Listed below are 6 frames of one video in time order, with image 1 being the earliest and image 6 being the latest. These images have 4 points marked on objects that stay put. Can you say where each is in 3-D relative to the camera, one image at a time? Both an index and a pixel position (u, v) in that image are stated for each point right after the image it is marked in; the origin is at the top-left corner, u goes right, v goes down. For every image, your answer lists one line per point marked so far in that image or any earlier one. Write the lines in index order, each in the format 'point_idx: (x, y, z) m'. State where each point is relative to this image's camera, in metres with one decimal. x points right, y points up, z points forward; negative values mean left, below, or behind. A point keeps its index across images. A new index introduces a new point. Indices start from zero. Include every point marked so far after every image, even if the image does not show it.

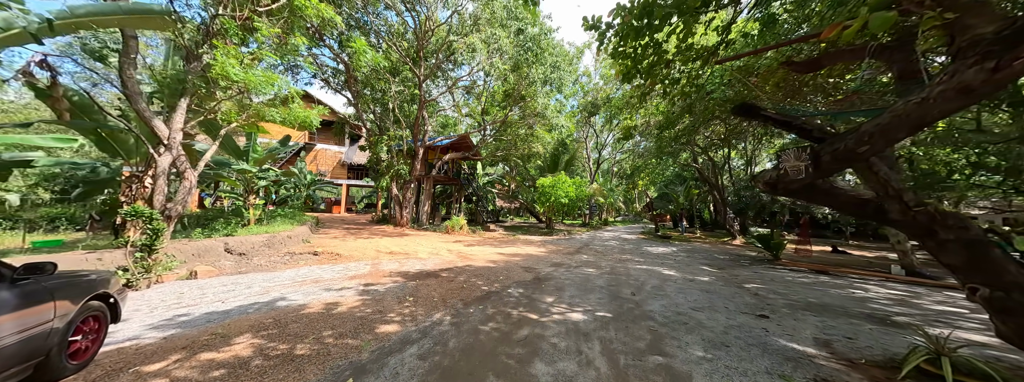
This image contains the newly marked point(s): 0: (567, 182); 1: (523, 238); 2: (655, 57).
0: (+3.3, +0.6, +15.8) m
1: (+0.5, -2.3, +13.1) m
2: (+1.9, +1.8, +3.6) m
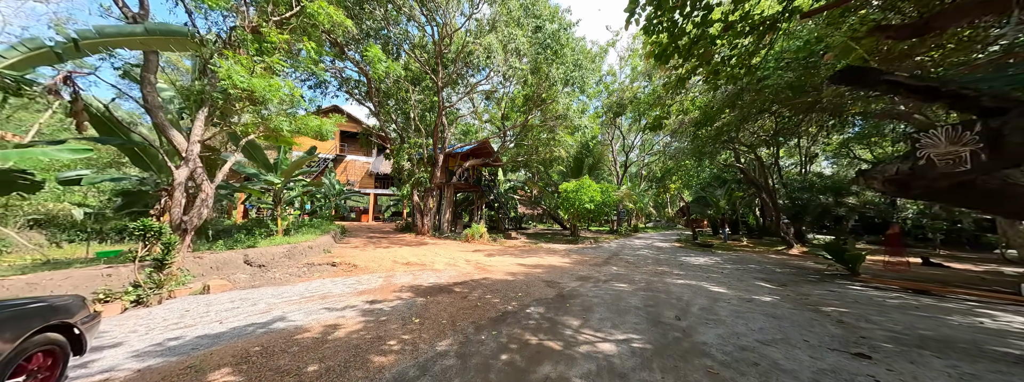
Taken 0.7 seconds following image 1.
0: (+4.6, +0.3, +14.9) m
1: (+1.6, -2.5, +12.5) m
2: (+2.1, +1.8, +3.0) m
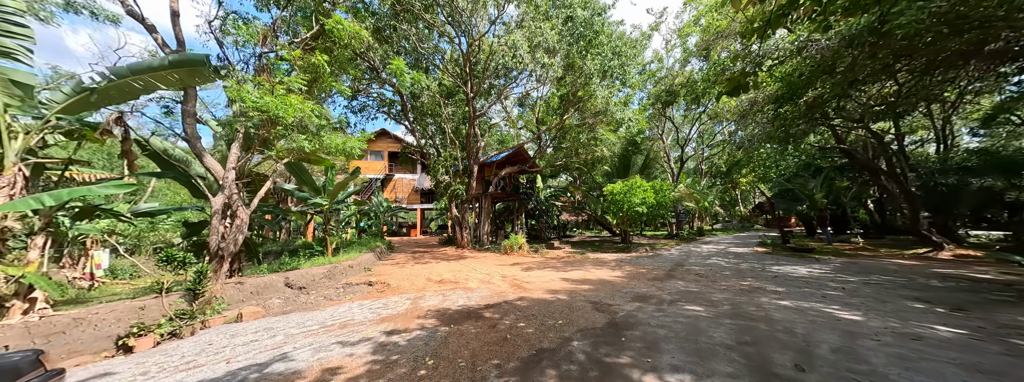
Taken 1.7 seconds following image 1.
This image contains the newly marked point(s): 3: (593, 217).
0: (+6.6, +0.2, +13.3) m
1: (+3.5, -2.7, +11.2) m
2: (+2.1, +1.9, +2.0) m
3: (+5.6, -1.8, +18.5) m
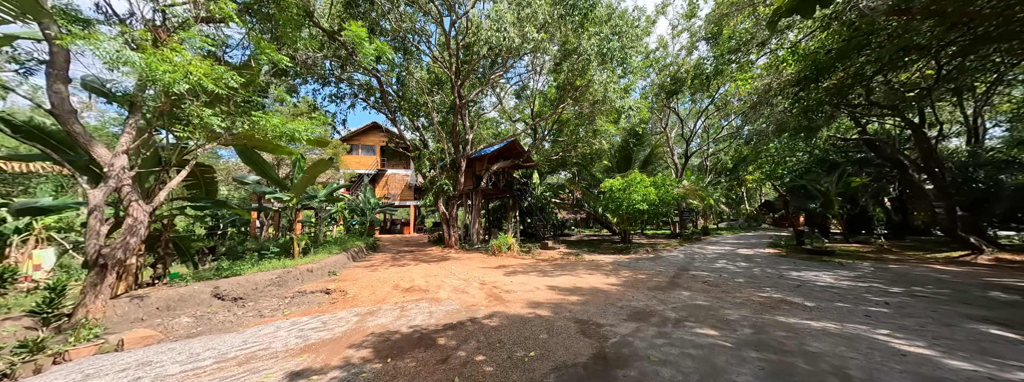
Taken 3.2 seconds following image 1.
0: (+6.2, +0.4, +12.3) m
1: (+3.0, -2.5, +10.3) m
2: (+1.6, +1.9, +1.0) m
3: (+5.2, -1.6, +17.5) m
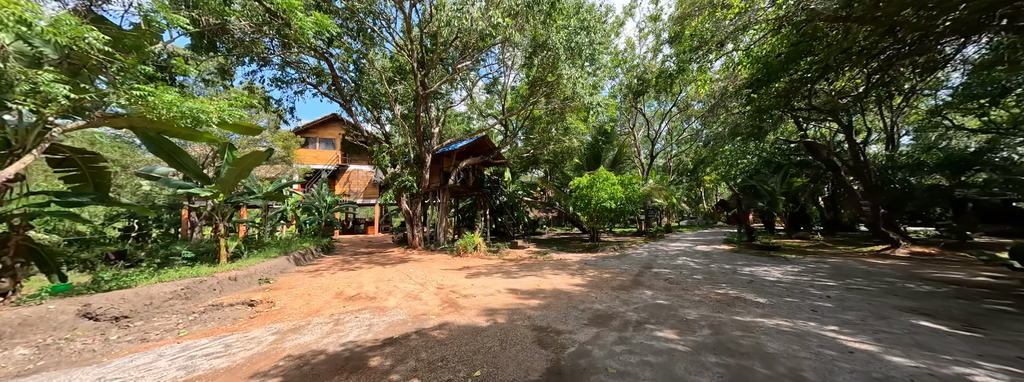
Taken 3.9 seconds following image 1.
0: (+4.7, +0.5, +12.5) m
1: (+1.8, -2.5, +10.2) m
2: (+1.3, +2.0, +0.7) m
3: (+3.3, -1.5, +17.5) m
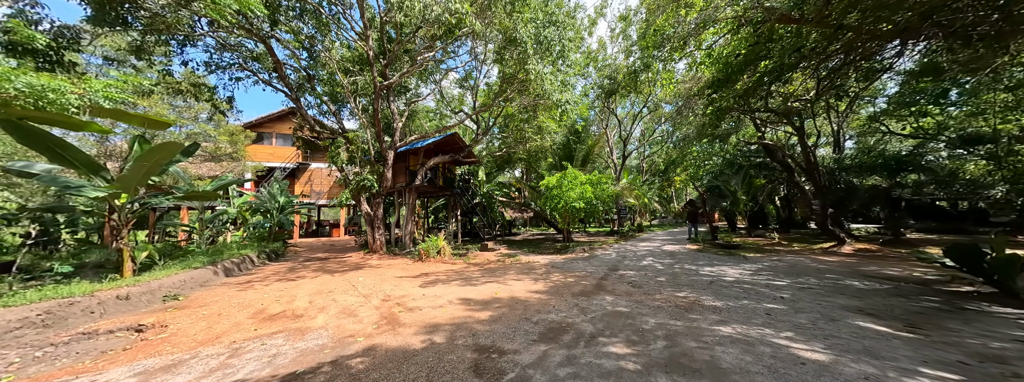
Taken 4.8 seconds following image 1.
0: (+3.3, +0.5, +12.3) m
1: (+0.5, -2.5, +9.8) m
2: (+0.7, +1.9, +0.4) m
3: (+1.5, -1.5, +17.3) m
